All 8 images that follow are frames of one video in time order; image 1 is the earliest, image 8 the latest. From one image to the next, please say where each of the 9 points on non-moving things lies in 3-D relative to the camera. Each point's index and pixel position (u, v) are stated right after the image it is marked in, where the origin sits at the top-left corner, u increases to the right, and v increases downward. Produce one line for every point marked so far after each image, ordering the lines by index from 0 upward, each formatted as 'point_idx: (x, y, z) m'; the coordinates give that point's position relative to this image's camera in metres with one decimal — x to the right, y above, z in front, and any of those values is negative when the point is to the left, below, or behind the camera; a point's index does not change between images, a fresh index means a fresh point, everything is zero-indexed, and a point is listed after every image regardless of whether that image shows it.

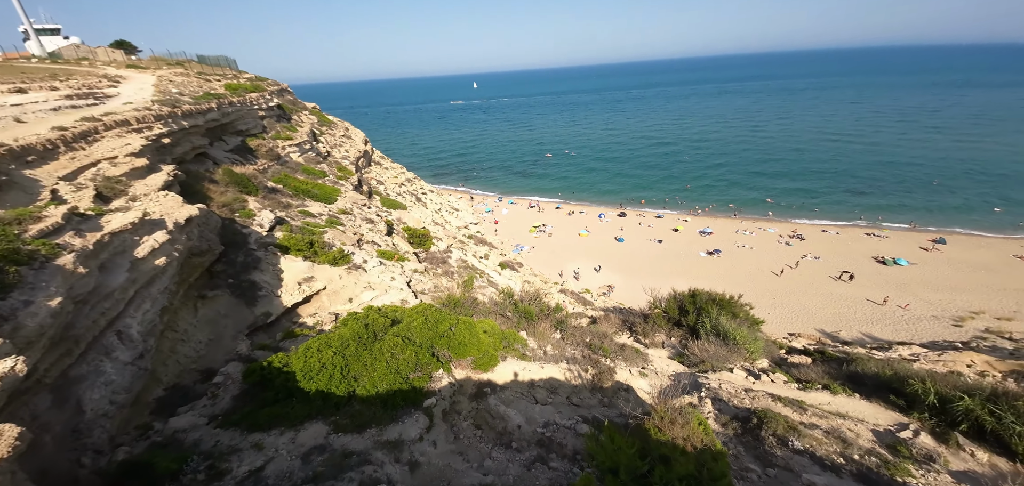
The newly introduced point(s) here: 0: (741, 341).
0: (+7.6, -3.2, +13.5) m
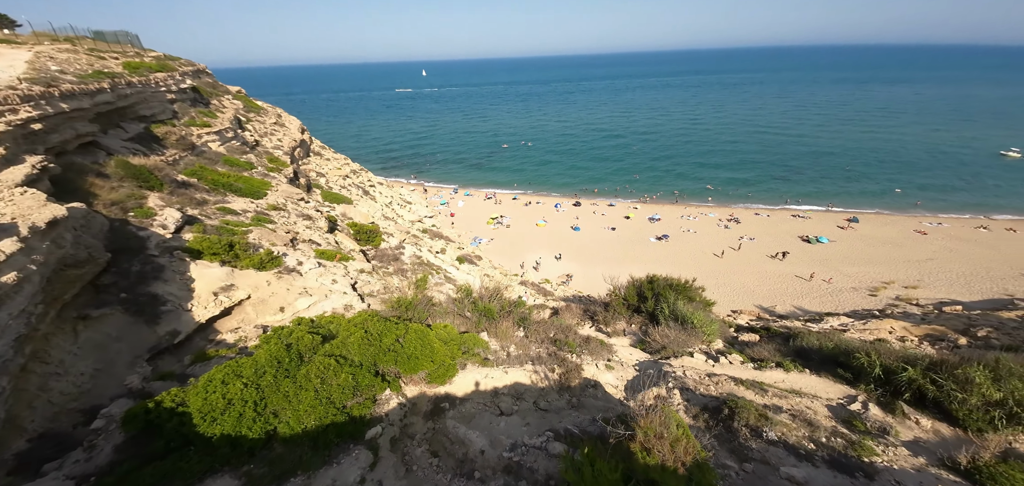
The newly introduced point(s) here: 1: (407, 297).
0: (+6.2, -2.7, +13.5) m
1: (-3.6, -1.9, +13.8) m
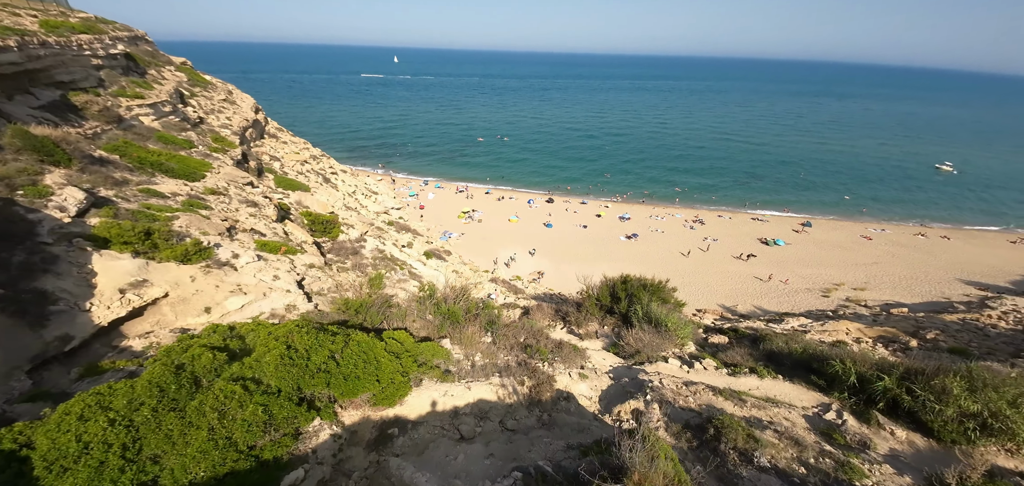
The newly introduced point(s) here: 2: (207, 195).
0: (+5.0, -2.7, +12.9) m
1: (-4.6, -1.6, +12.4) m
2: (-13.9, +2.1, +18.6) m
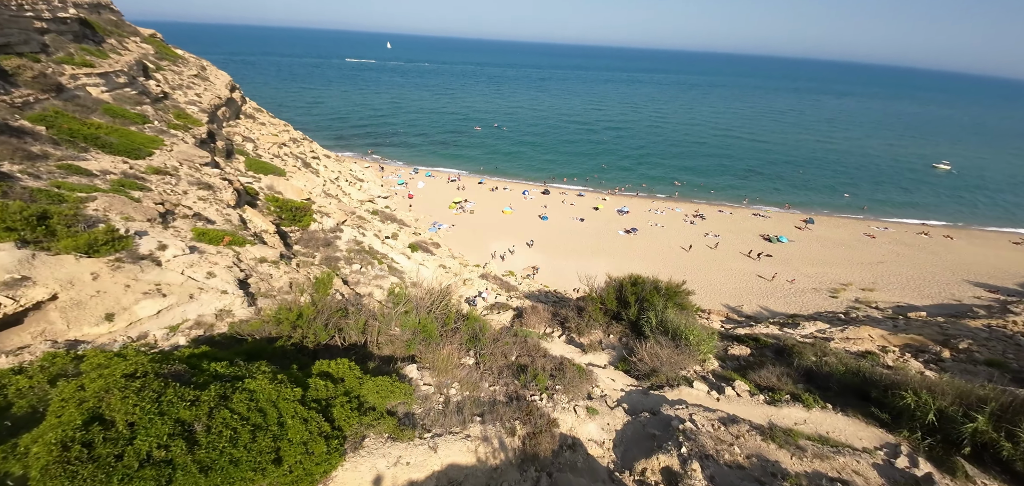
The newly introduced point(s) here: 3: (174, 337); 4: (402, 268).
0: (+4.7, -2.6, +10.8) m
1: (-4.9, -1.4, +10.0) m
2: (-14.2, +2.6, +16.0) m
3: (-7.3, -2.0, +8.8) m
4: (-5.4, -1.1, +18.9) m
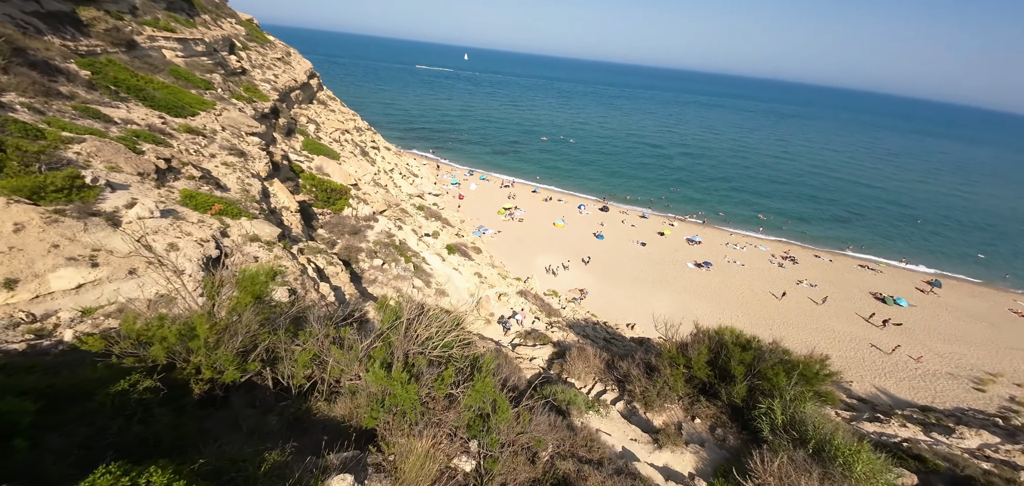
0: (+5.4, -3.5, +6.6) m
1: (-4.0, -1.0, +7.2) m
2: (-11.8, +3.9, +14.5) m
3: (-6.6, -1.3, +6.4) m
4: (-3.4, -1.0, +16.1) m
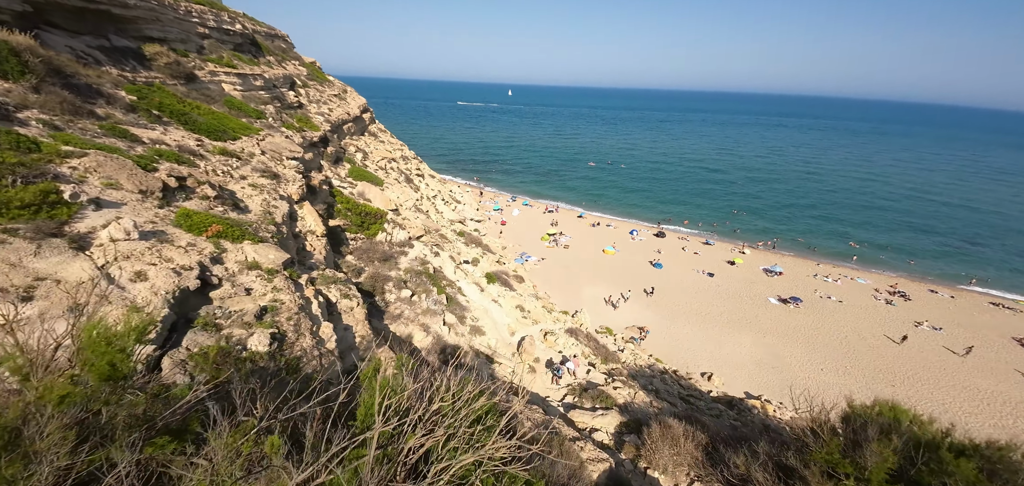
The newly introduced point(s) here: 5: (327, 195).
0: (+6.0, -3.8, +3.3) m
1: (-3.3, -1.4, +5.2) m
2: (-10.1, +2.9, +13.7) m
3: (-6.0, -1.6, +4.6) m
4: (-1.6, -2.1, +13.9) m
5: (-7.7, +2.0, +17.1) m
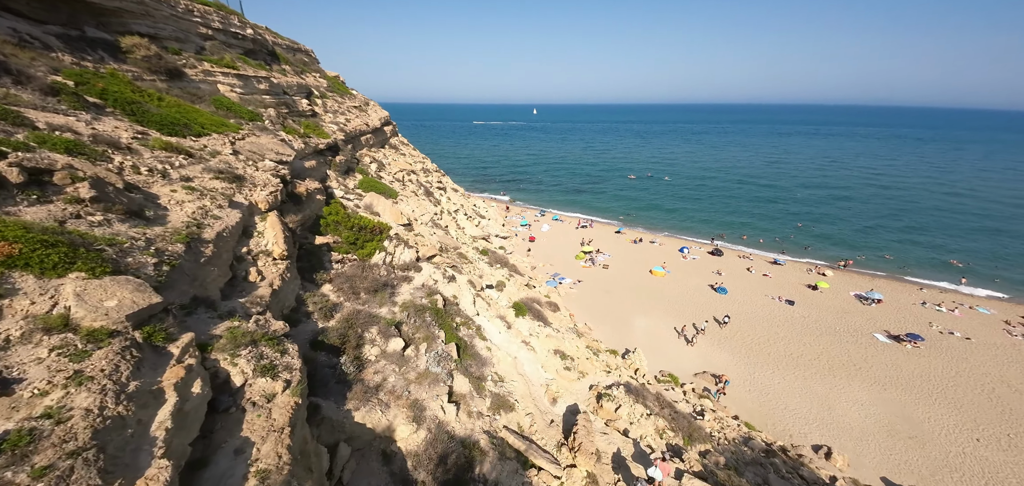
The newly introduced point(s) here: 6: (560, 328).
0: (+6.3, -3.9, -1.4) m
1: (-2.9, -1.6, +1.1) m
2: (-9.1, +2.3, +10.2) m
3: (-5.6, -1.8, +0.7) m
4: (-0.6, -2.7, +9.7) m
5: (-6.5, +1.2, +13.4) m
6: (+1.9, -3.2, +15.0) m
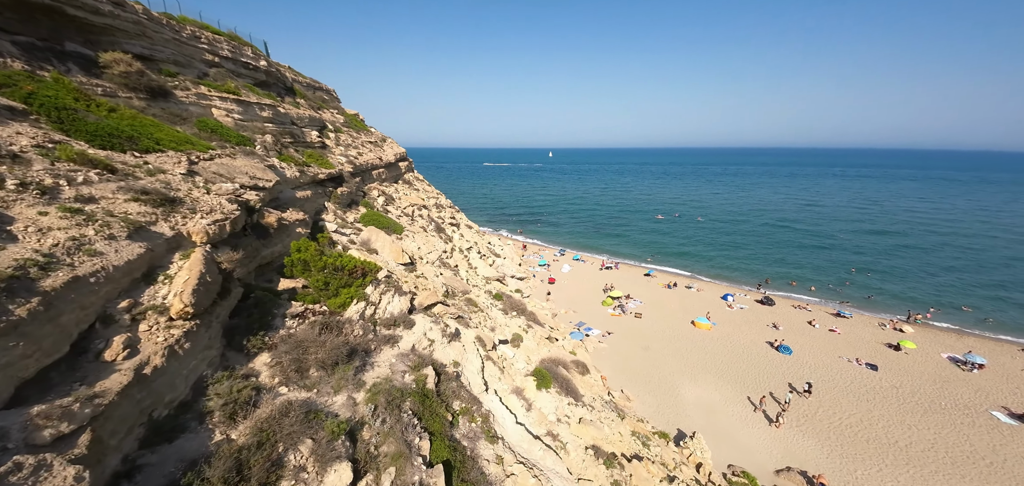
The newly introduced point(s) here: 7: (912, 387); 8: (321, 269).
0: (+6.2, -3.8, -5.2) m
1: (-2.8, -1.6, -2.1) m
2: (-8.7, +1.5, +7.6) m
3: (-5.5, -1.7, -2.4) m
4: (-0.2, -3.5, +6.2) m
5: (-6.0, +0.1, +10.6) m
6: (+2.4, -4.6, +11.4) m
7: (+16.2, -6.6, +17.2) m
8: (-4.5, -0.8, +9.9) m
